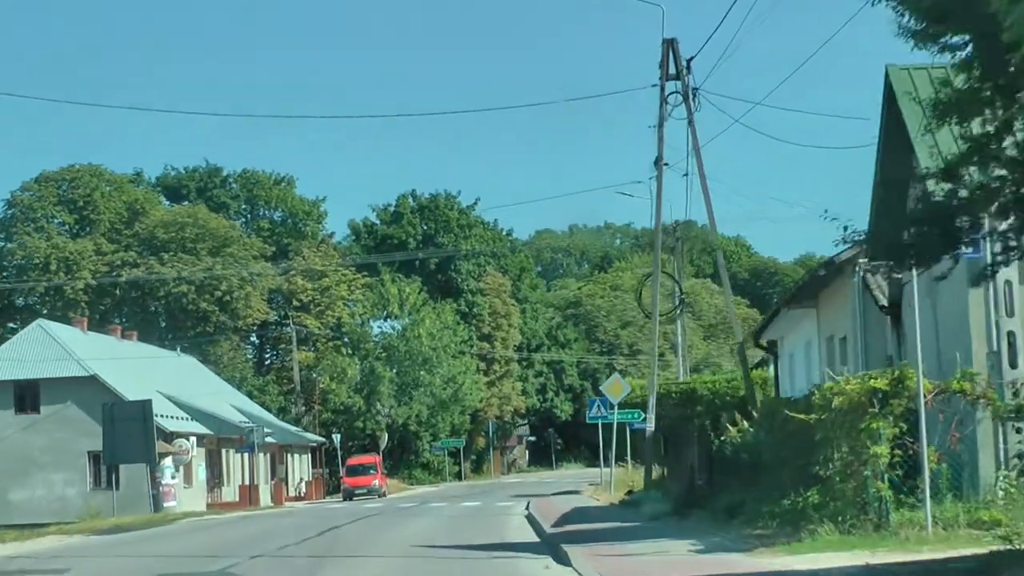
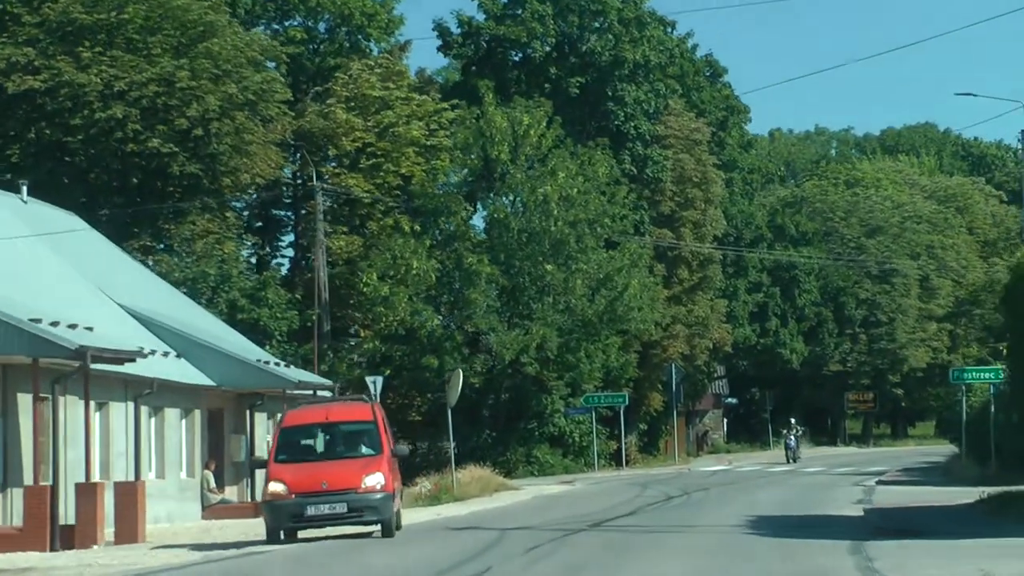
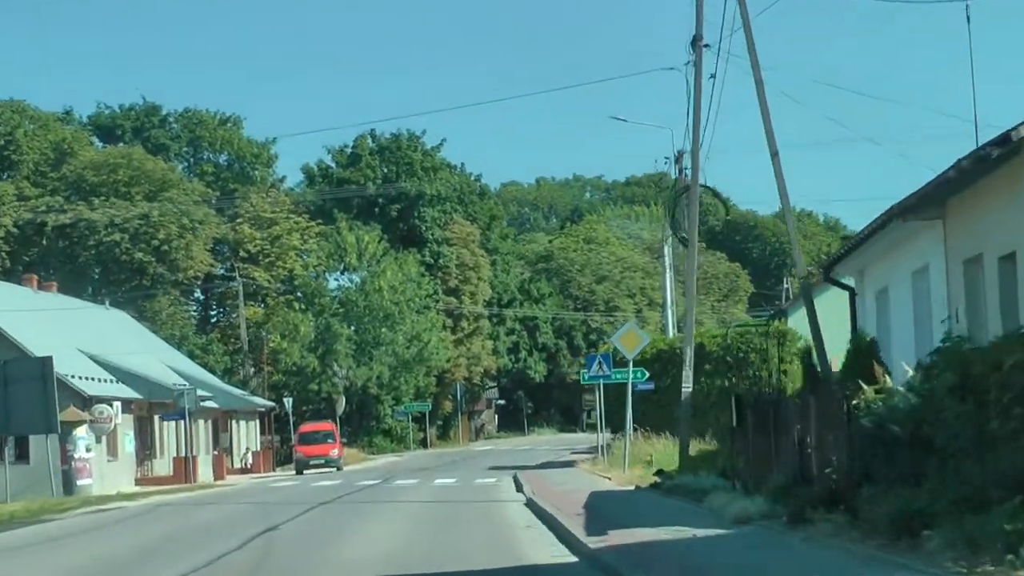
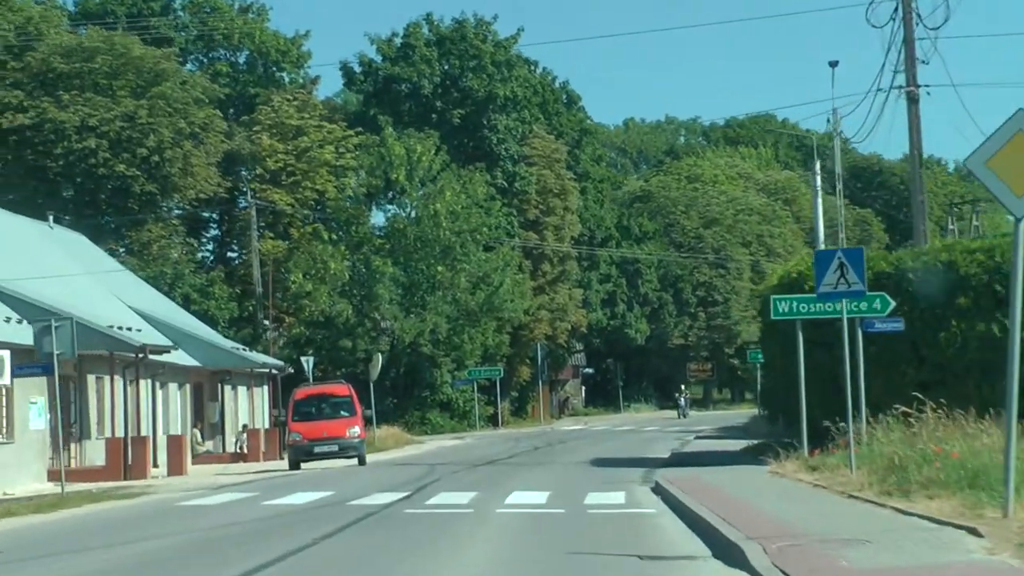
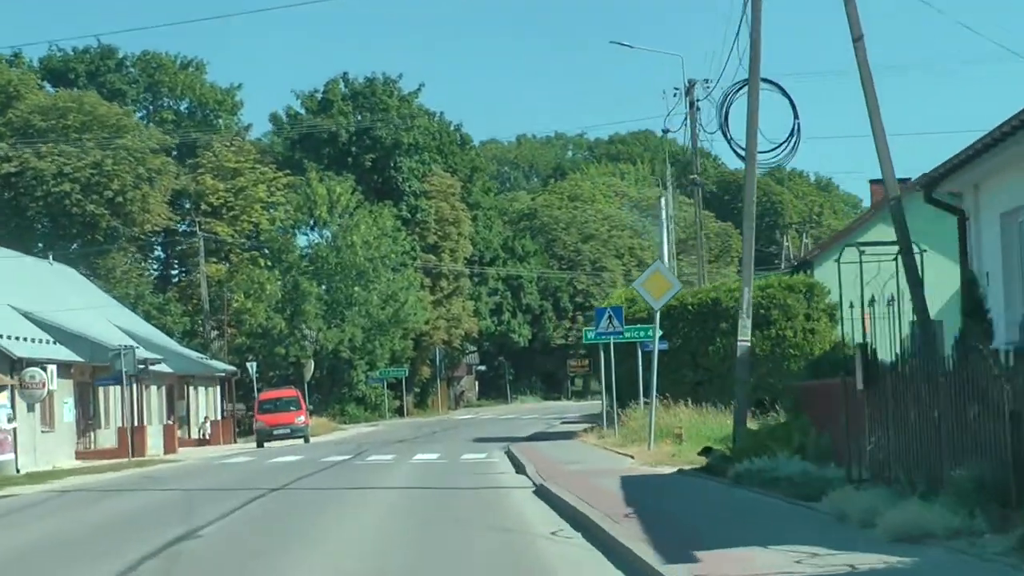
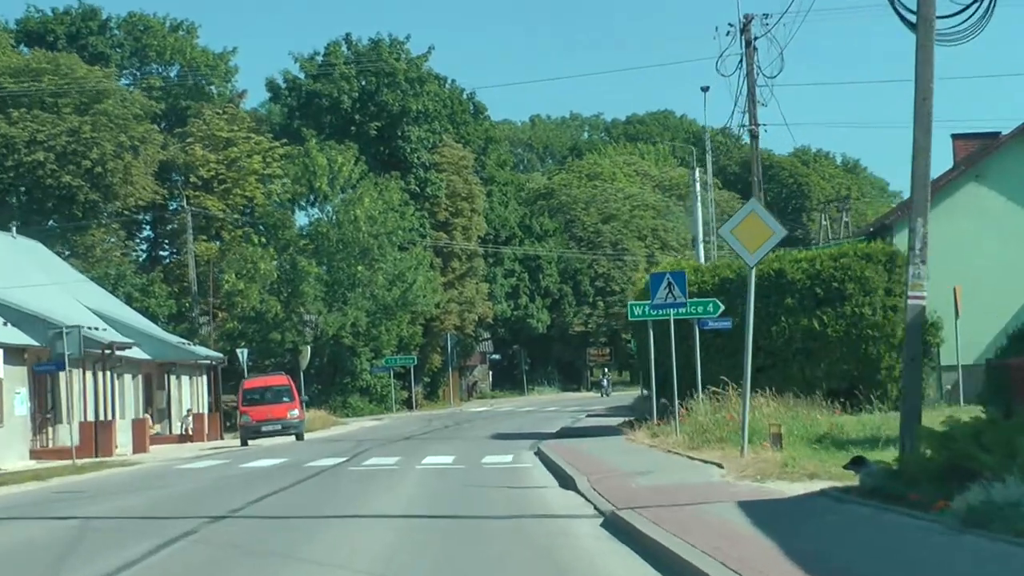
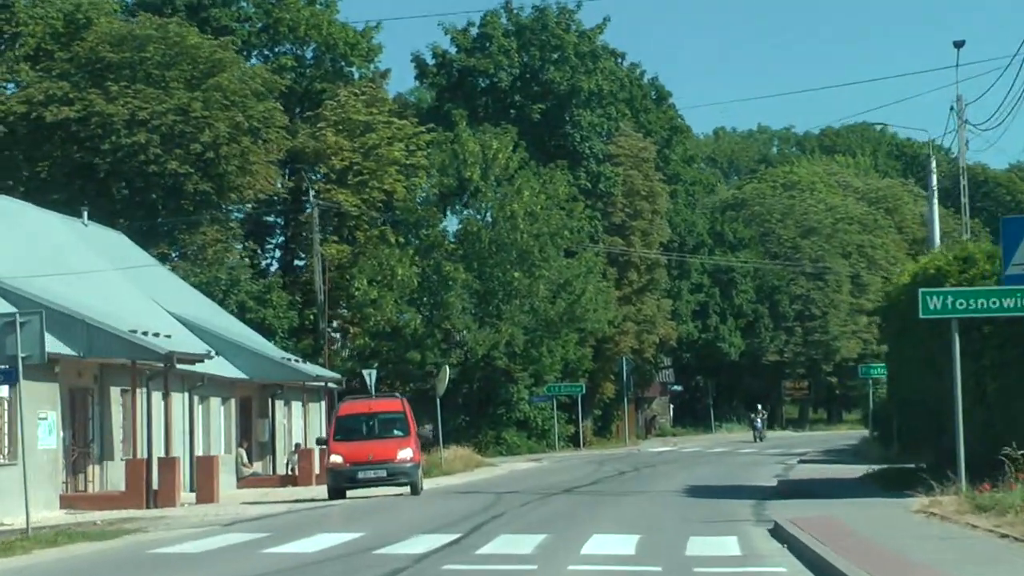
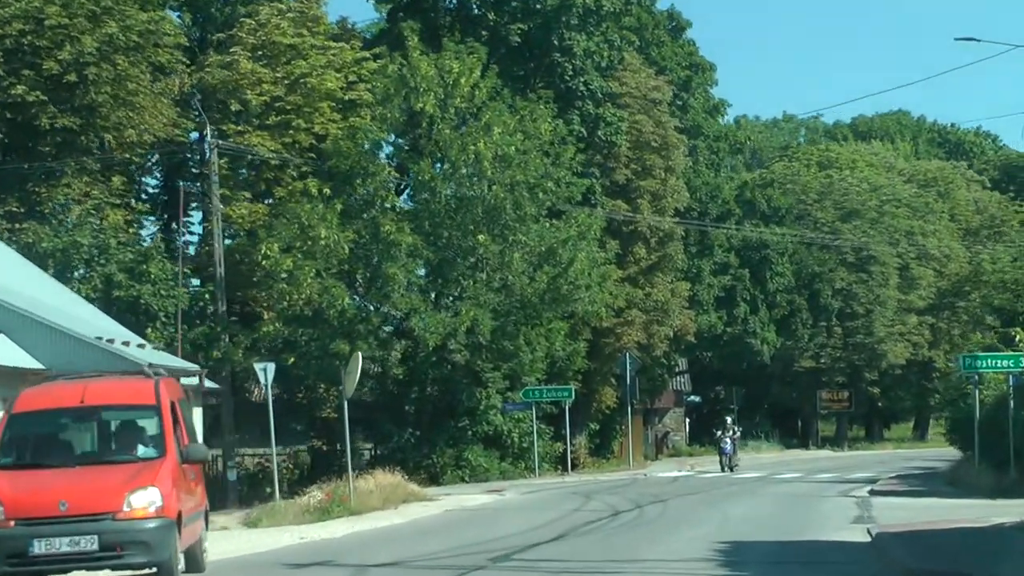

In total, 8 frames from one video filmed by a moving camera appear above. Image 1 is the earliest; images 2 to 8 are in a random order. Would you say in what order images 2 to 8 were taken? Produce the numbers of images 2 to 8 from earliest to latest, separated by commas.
3, 5, 6, 4, 7, 2, 8
